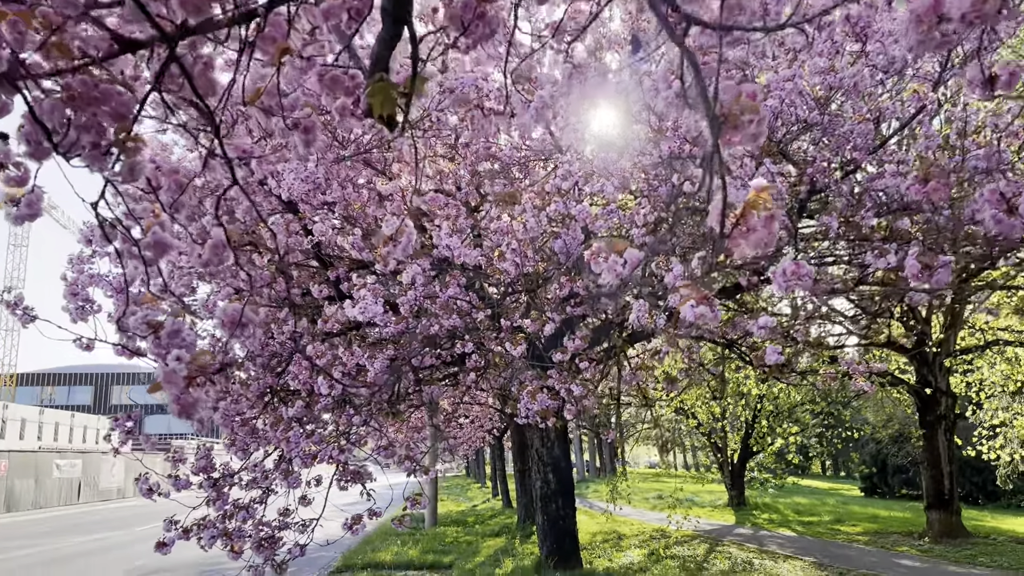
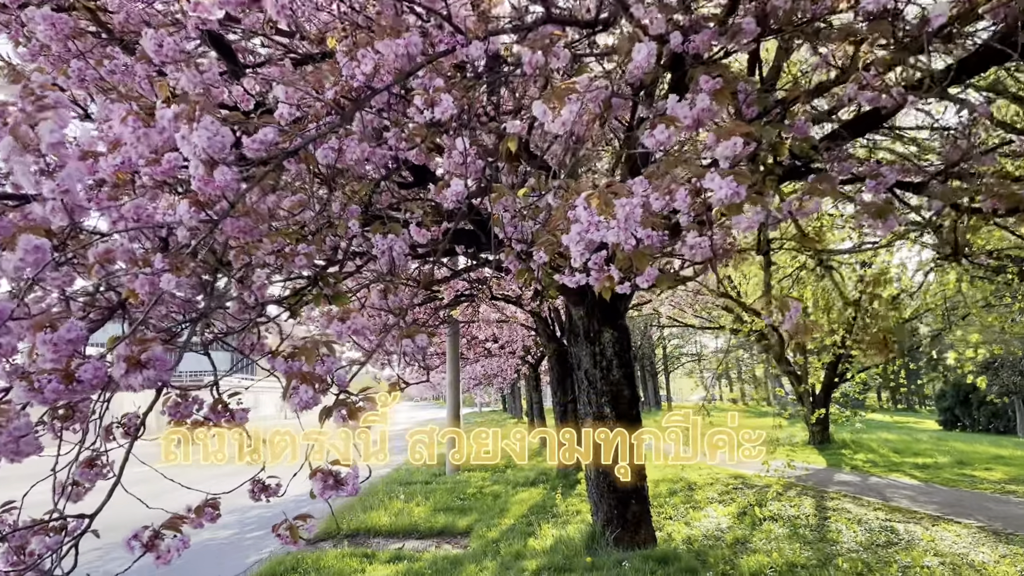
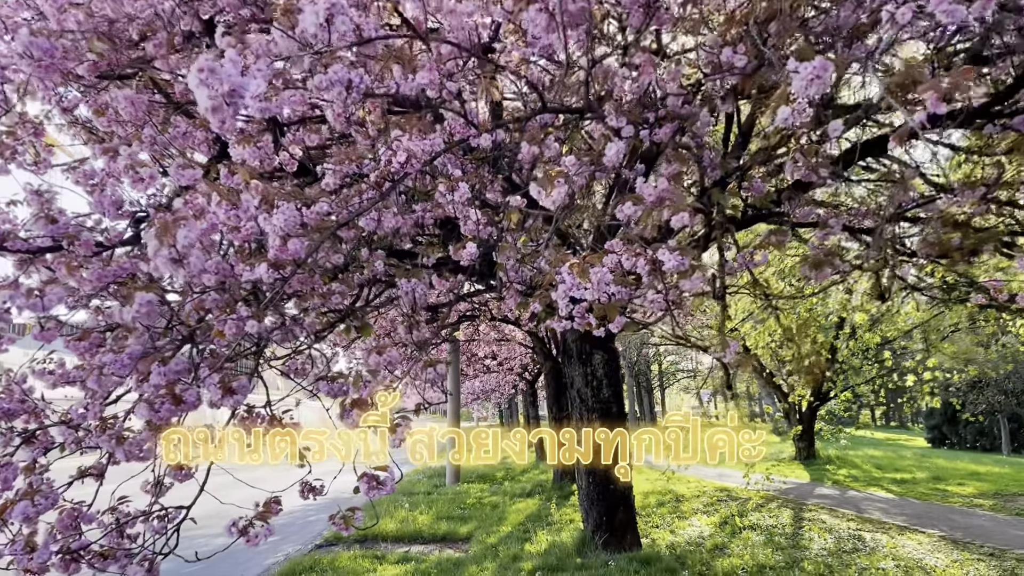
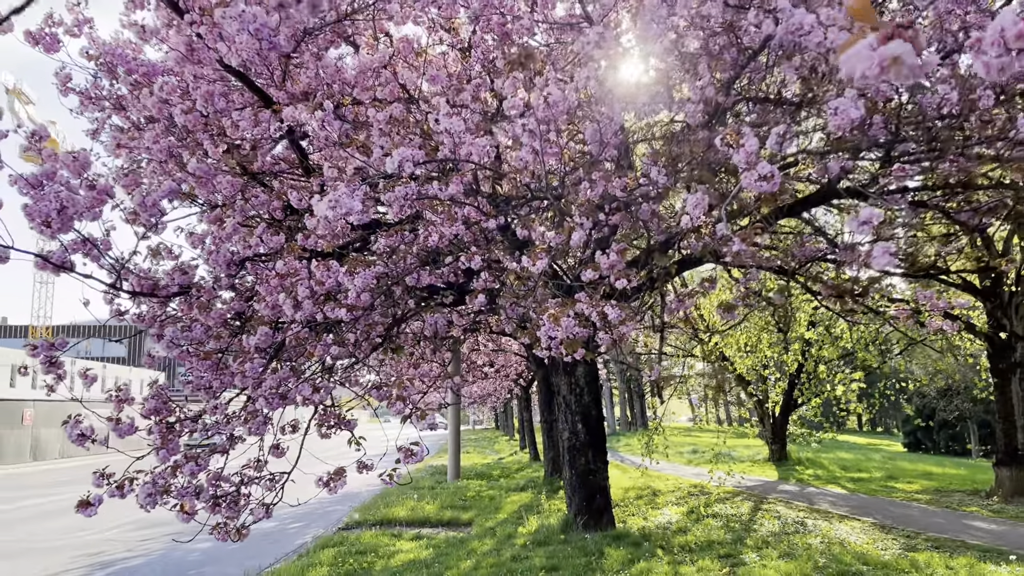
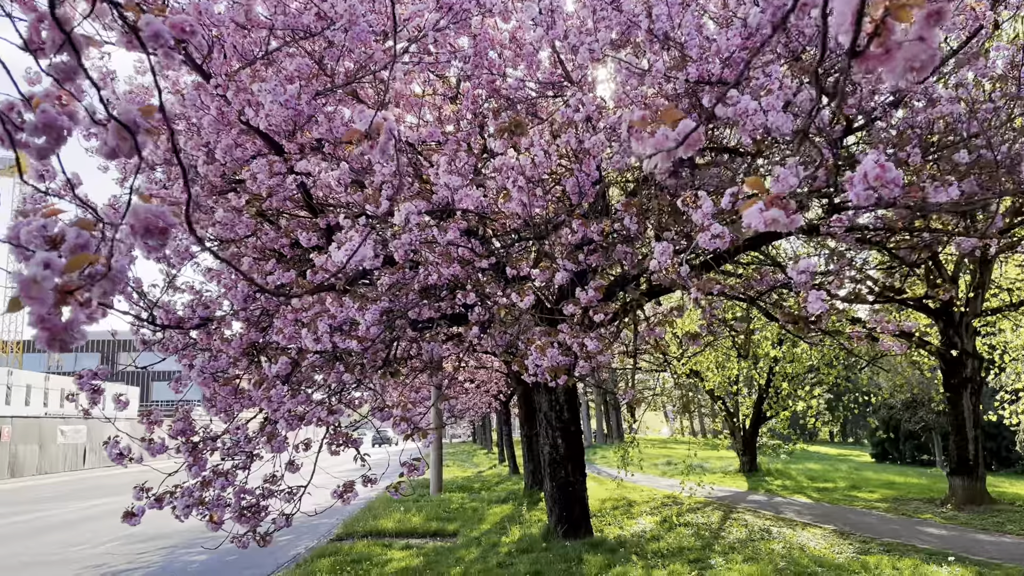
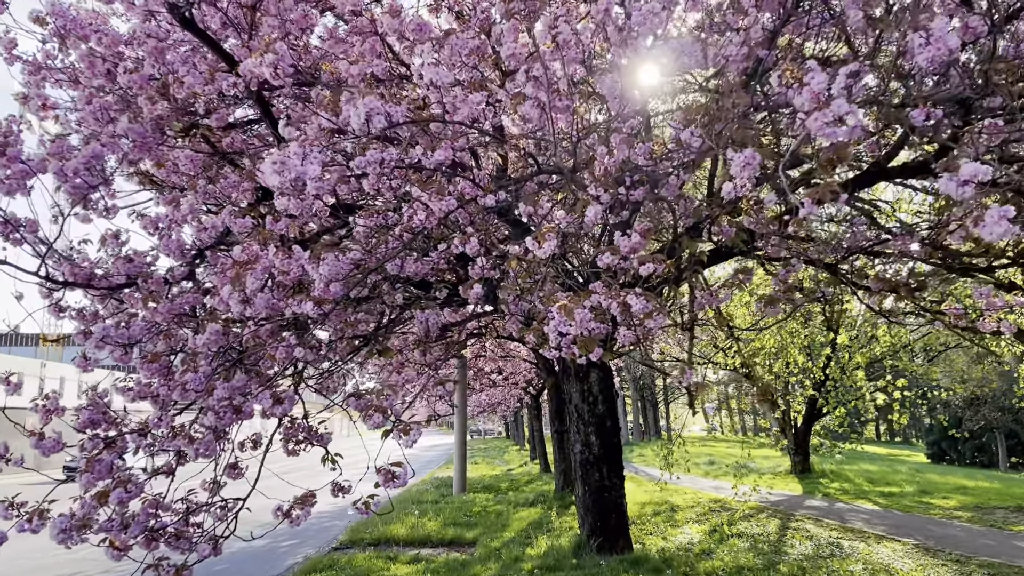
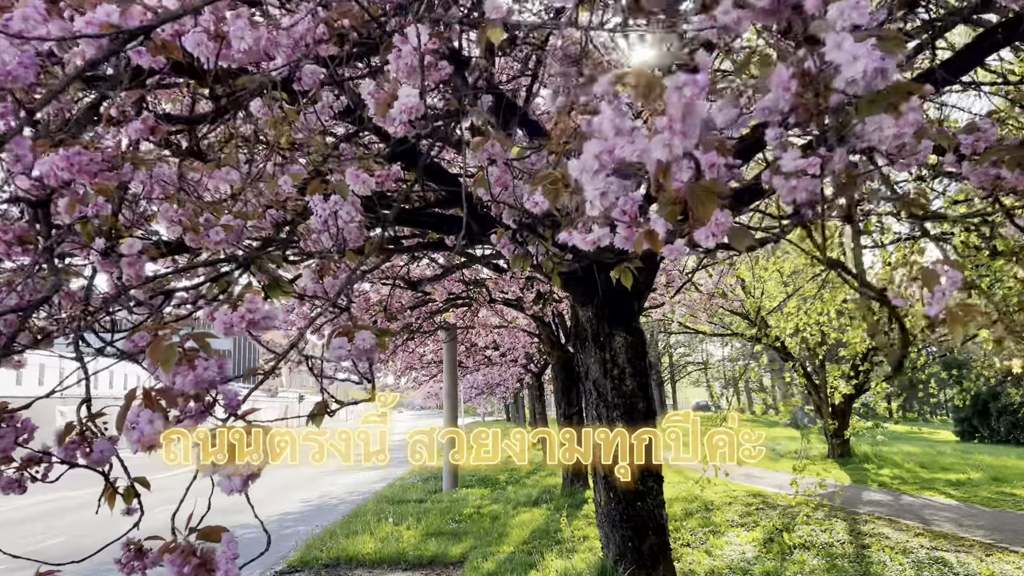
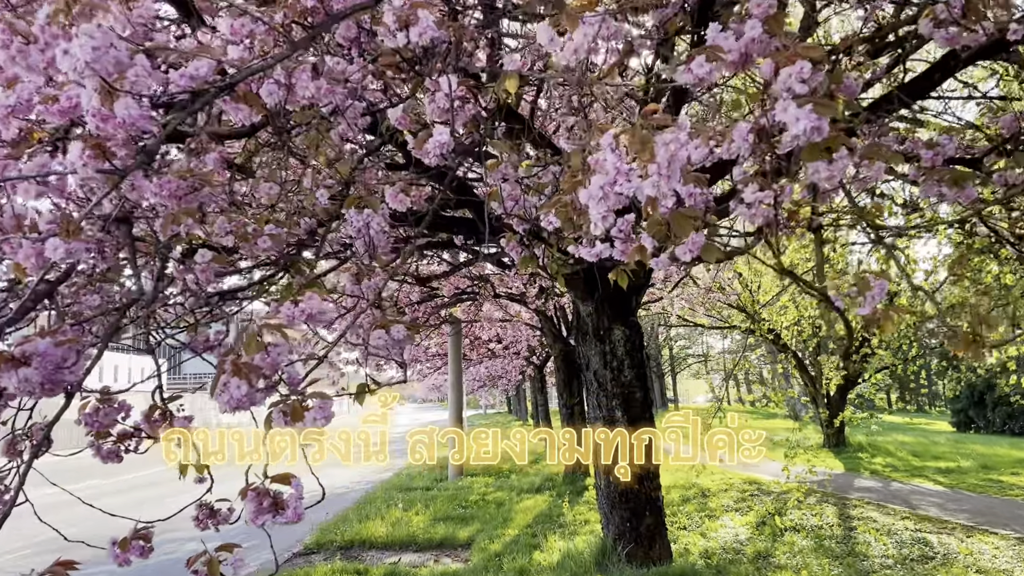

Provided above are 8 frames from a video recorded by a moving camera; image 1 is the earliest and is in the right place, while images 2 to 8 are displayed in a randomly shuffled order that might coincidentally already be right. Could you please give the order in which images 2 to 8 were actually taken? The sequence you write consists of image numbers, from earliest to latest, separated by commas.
5, 4, 6, 3, 2, 8, 7
